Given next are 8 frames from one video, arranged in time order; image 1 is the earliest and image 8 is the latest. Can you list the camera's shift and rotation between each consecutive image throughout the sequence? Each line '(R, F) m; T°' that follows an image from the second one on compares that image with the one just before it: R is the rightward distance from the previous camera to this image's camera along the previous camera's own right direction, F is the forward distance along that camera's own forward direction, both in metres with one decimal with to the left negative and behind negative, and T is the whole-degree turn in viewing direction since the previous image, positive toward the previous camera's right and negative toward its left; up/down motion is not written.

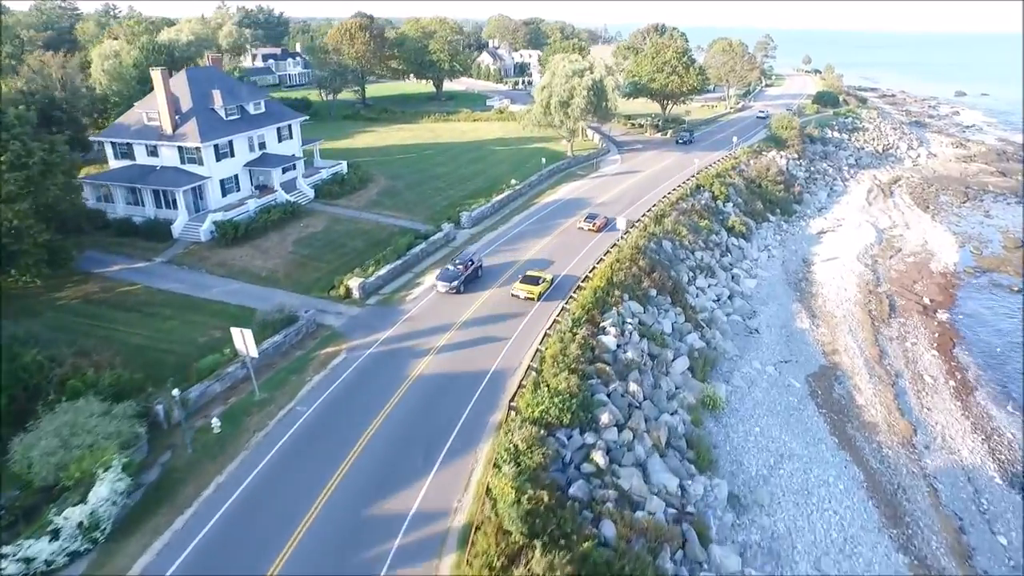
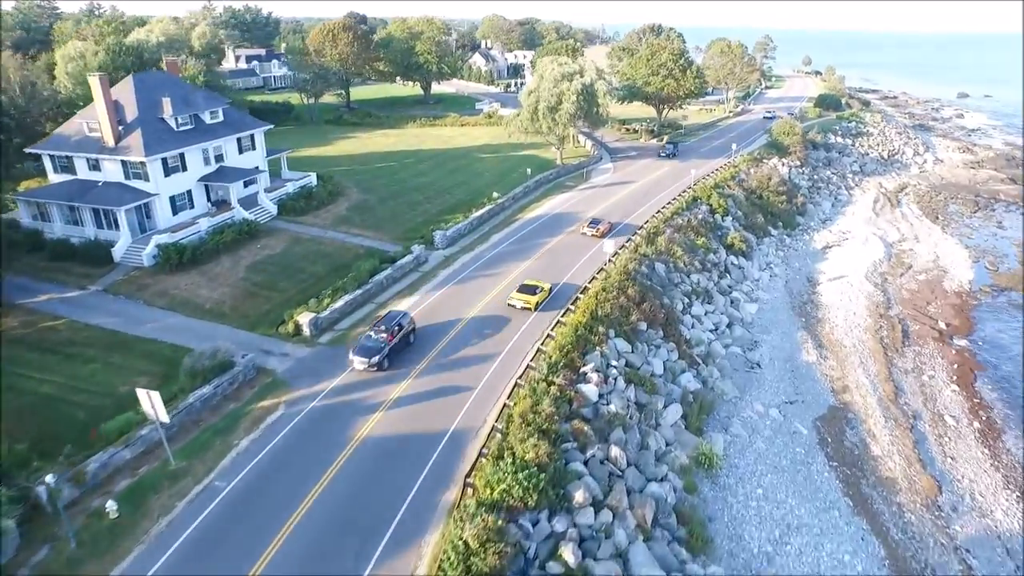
(+1.4, +3.7) m; 0°
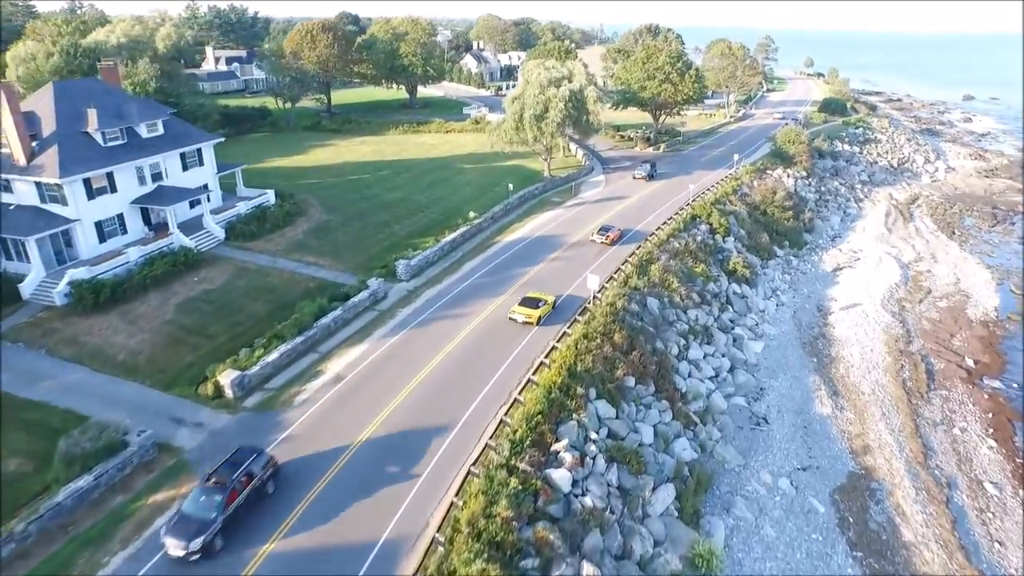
(+1.6, +4.7) m; 0°
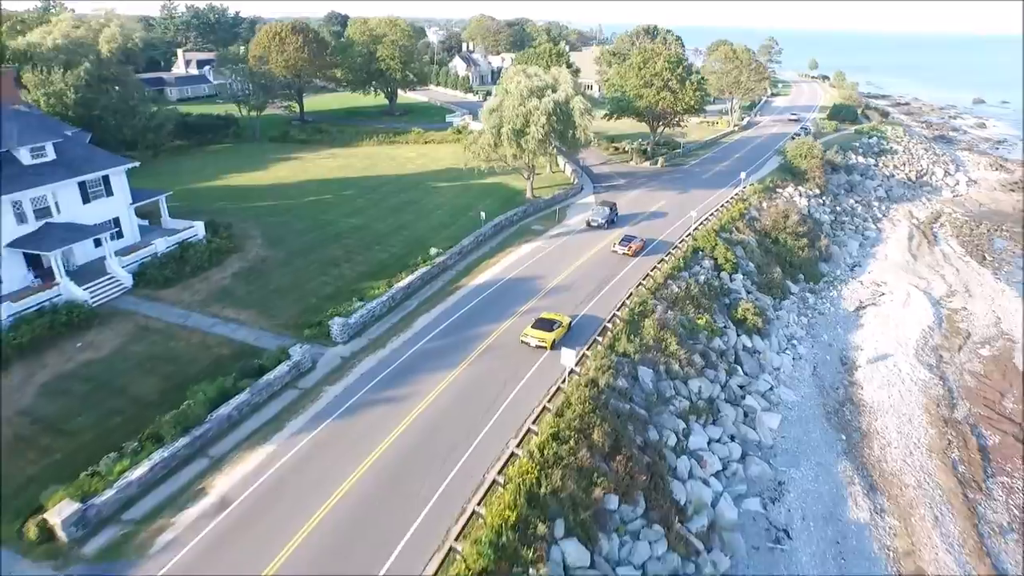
(+1.9, +6.6) m; 0°
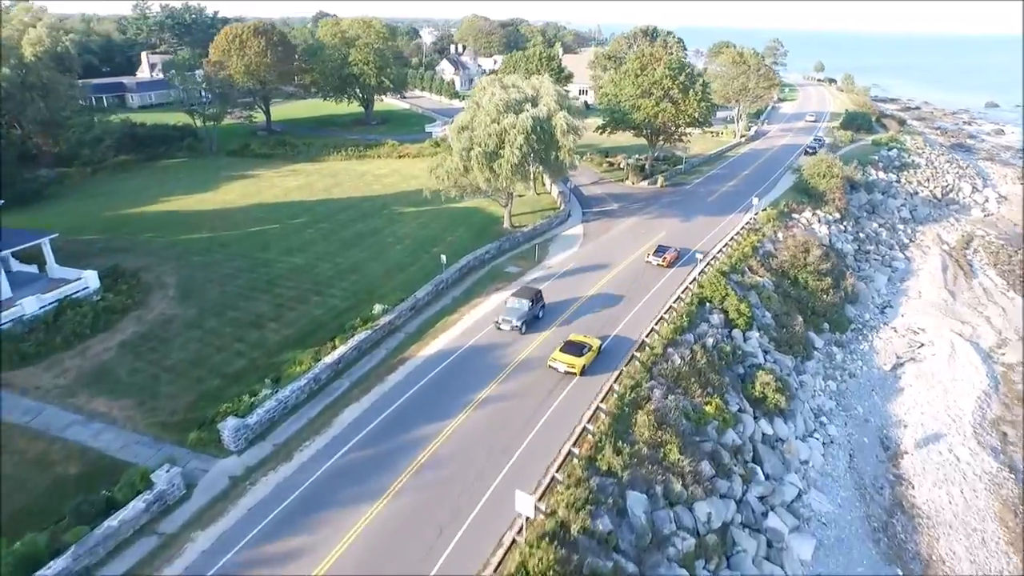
(+1.9, +7.1) m; 0°
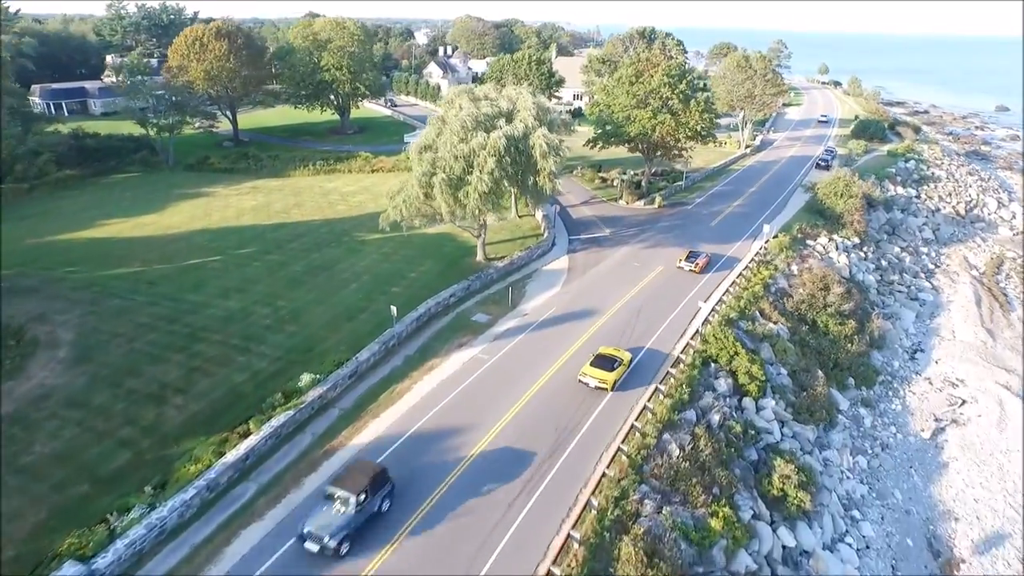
(+1.7, +5.8) m; 0°
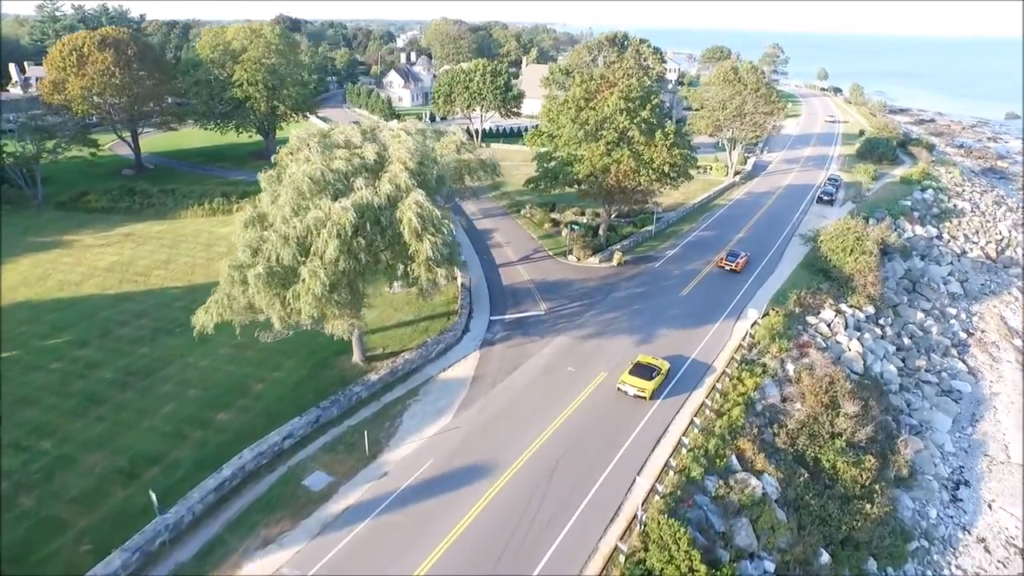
(+5.3, +10.6) m; 0°
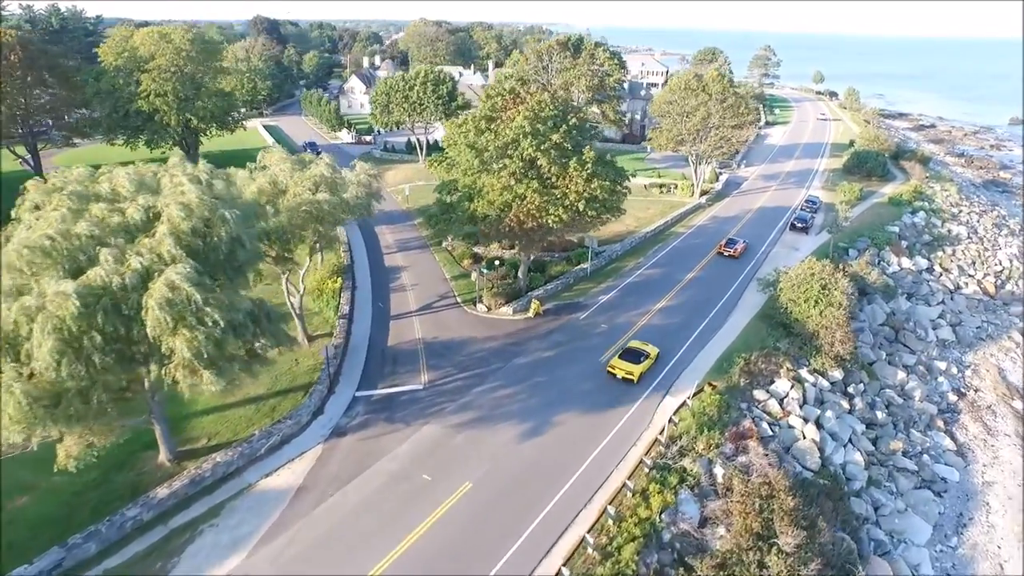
(+5.9, +6.4) m; -1°
